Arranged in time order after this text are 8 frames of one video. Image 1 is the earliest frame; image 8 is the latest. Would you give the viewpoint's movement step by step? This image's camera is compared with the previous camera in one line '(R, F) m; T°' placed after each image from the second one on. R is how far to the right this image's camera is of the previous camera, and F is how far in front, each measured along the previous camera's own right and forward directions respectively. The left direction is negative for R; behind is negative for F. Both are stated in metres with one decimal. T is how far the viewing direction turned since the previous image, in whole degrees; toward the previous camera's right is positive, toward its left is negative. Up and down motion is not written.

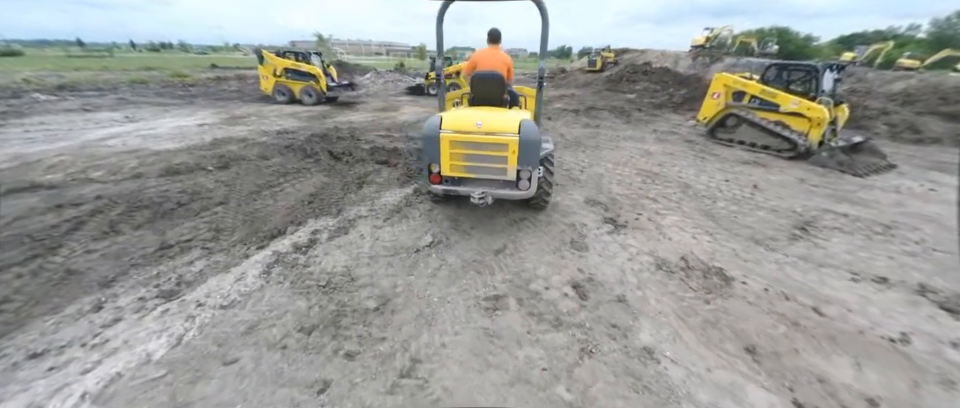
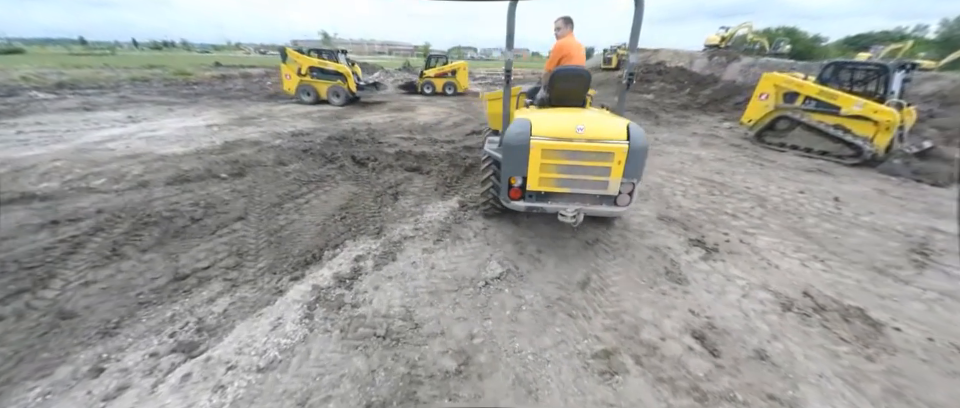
(-0.7, +0.5) m; 0°
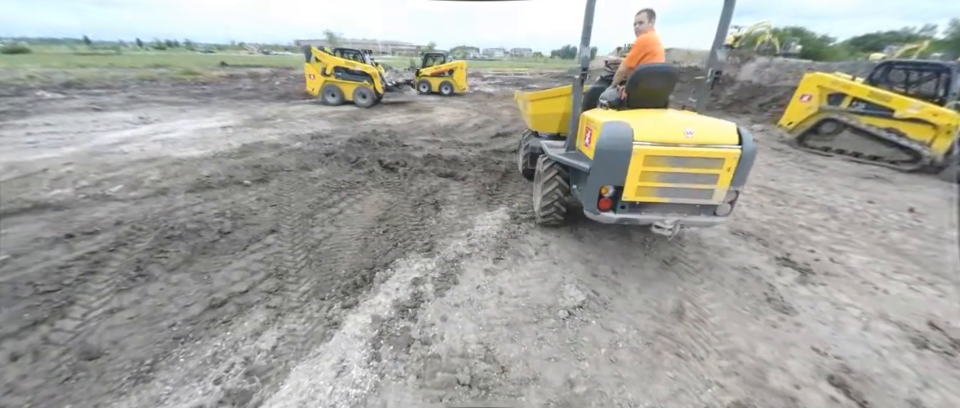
(-0.6, +0.3) m; 0°
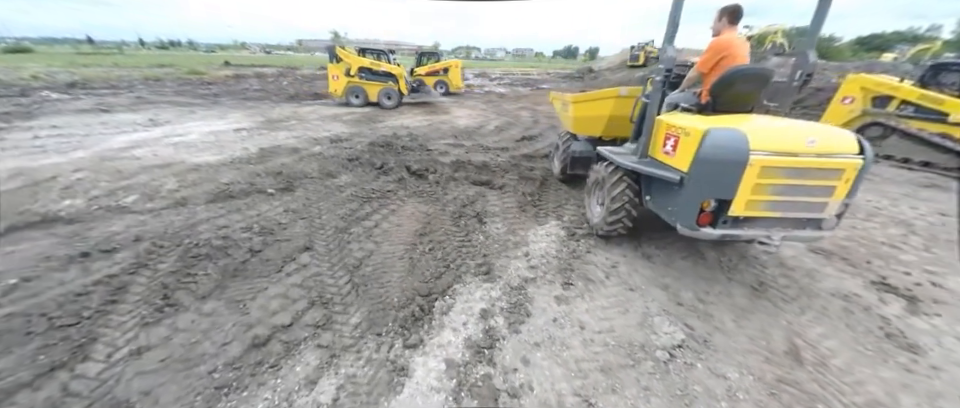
(-0.5, +0.3) m; 0°
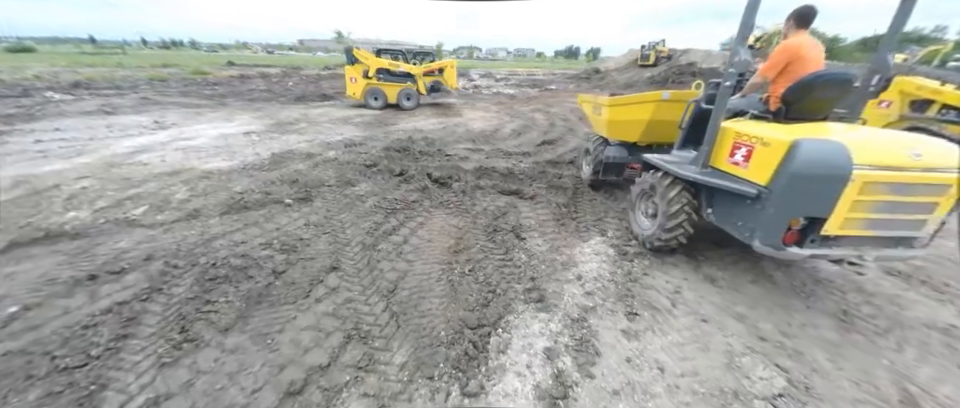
(-0.4, +0.3) m; 0°
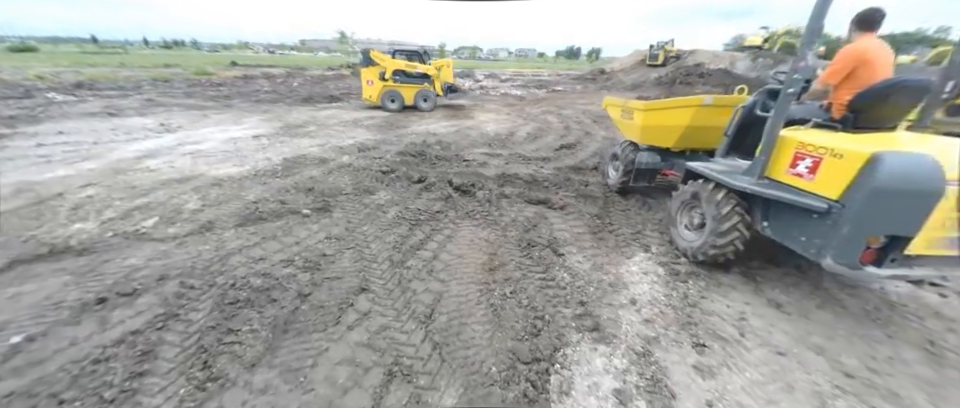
(-0.3, +0.2) m; 0°
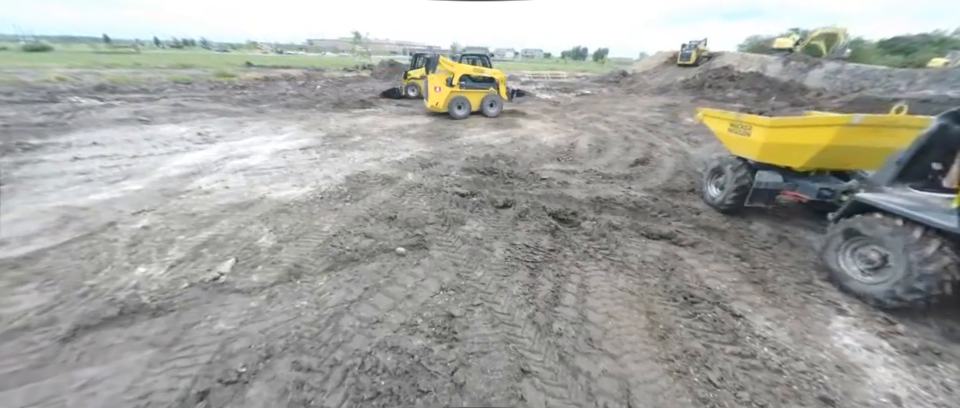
(-1.2, +0.5) m; 0°
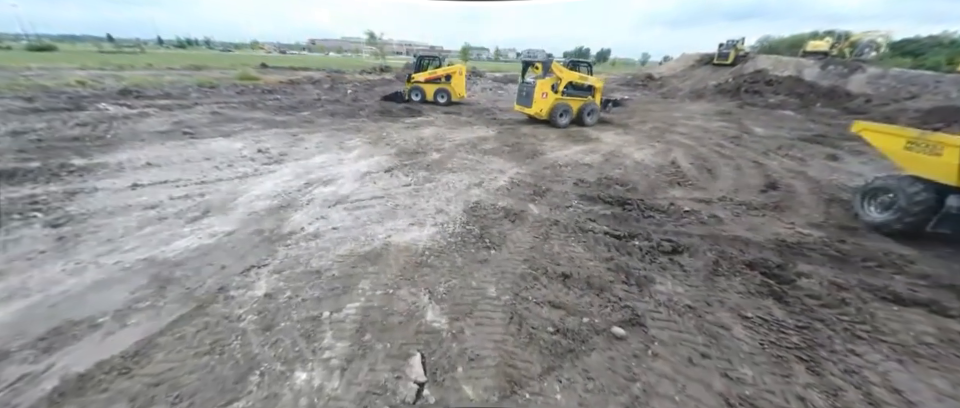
(-1.7, +0.7) m; 0°
